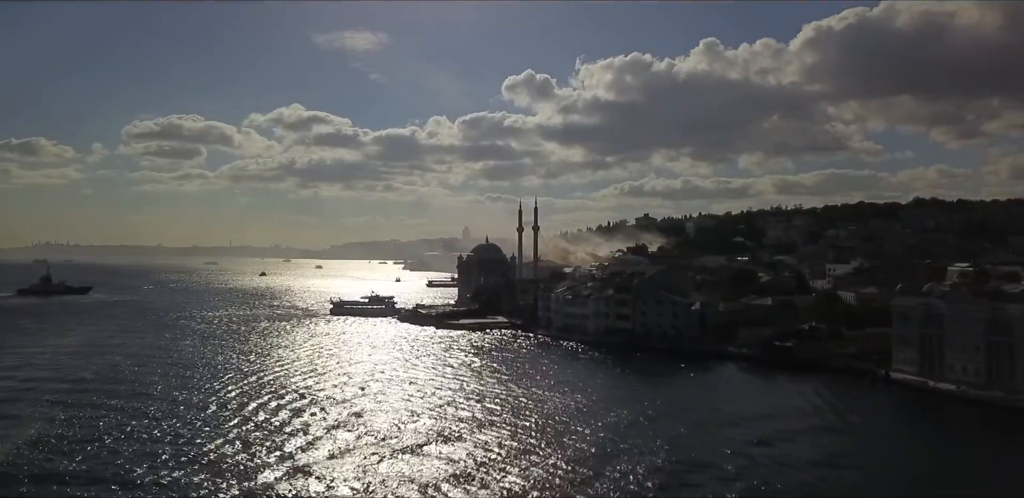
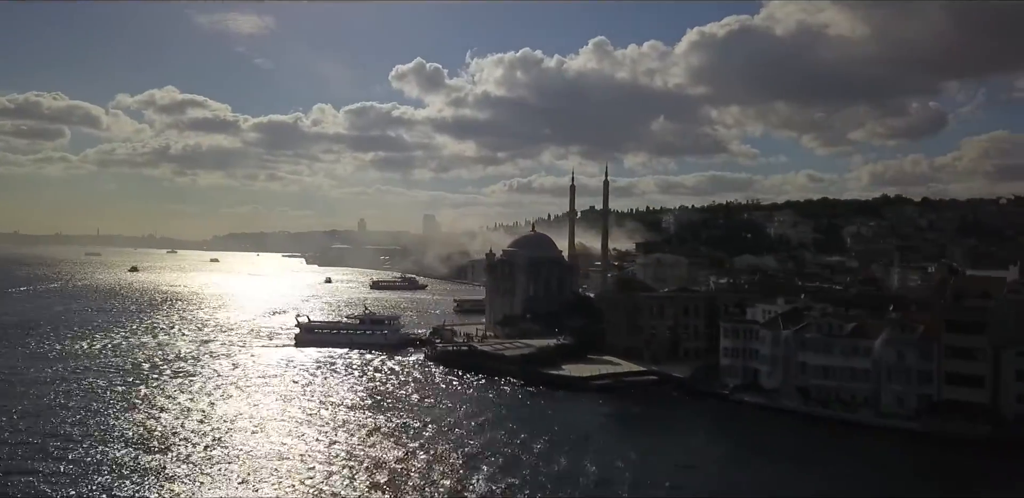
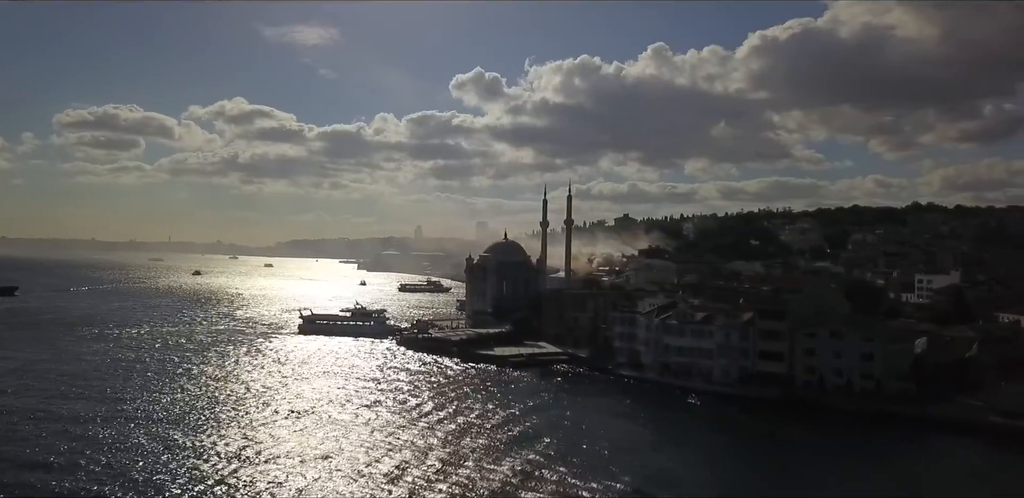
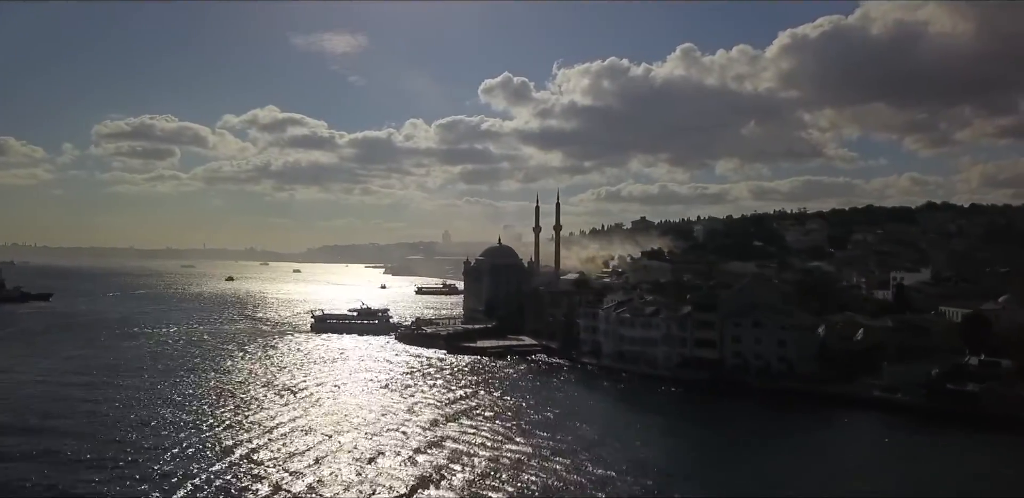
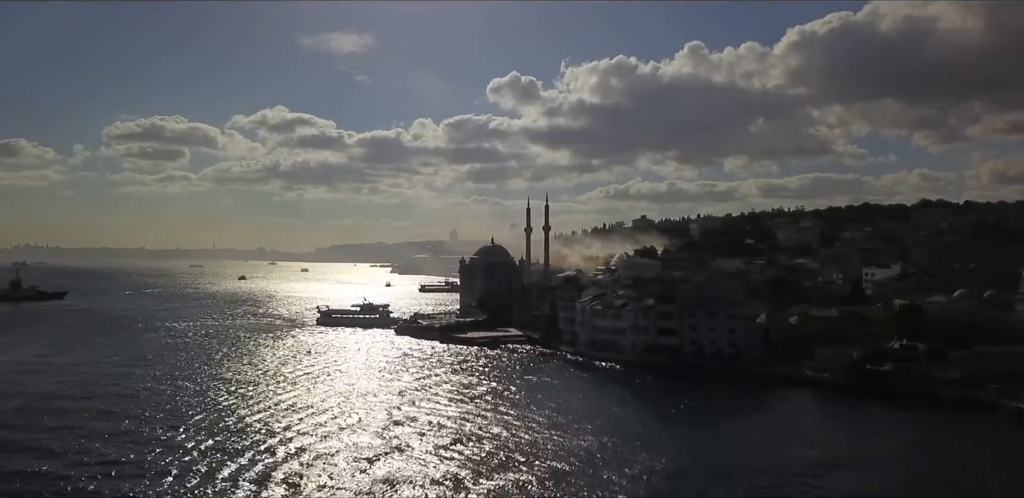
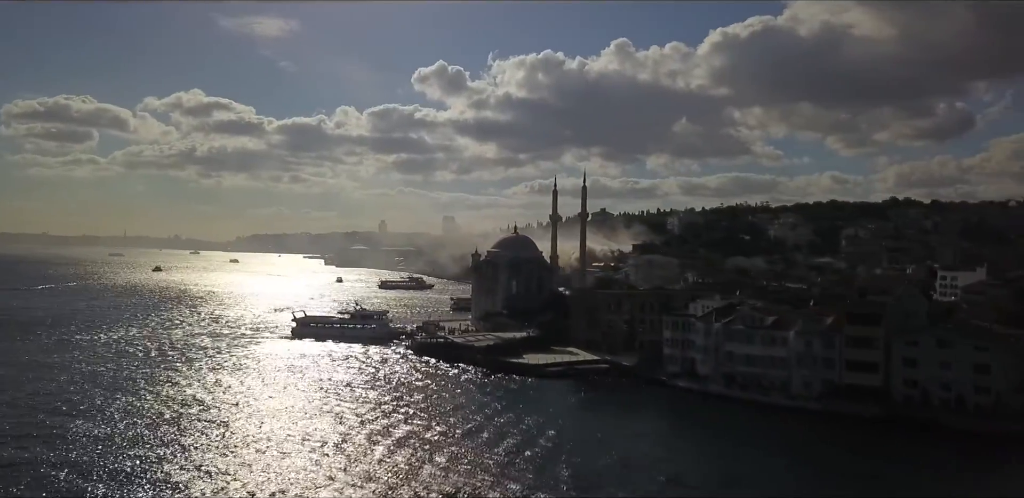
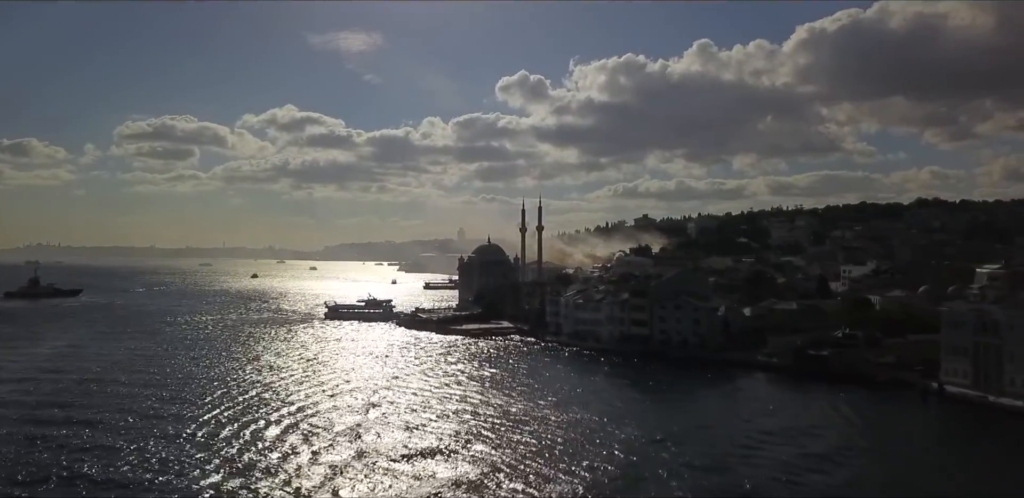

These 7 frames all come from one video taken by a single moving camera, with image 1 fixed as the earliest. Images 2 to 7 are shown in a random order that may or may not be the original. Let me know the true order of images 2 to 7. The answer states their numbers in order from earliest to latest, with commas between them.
7, 5, 4, 3, 6, 2
